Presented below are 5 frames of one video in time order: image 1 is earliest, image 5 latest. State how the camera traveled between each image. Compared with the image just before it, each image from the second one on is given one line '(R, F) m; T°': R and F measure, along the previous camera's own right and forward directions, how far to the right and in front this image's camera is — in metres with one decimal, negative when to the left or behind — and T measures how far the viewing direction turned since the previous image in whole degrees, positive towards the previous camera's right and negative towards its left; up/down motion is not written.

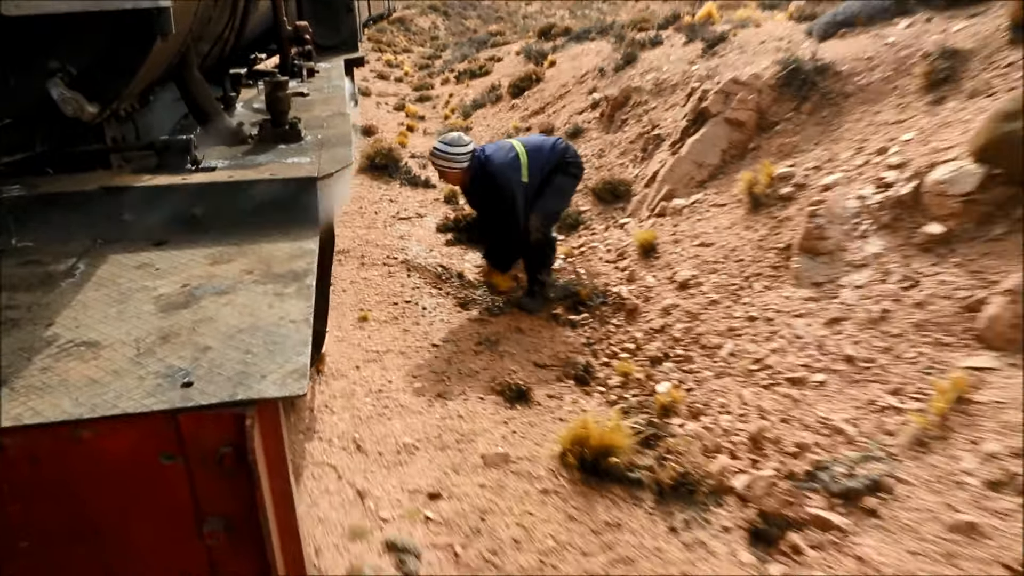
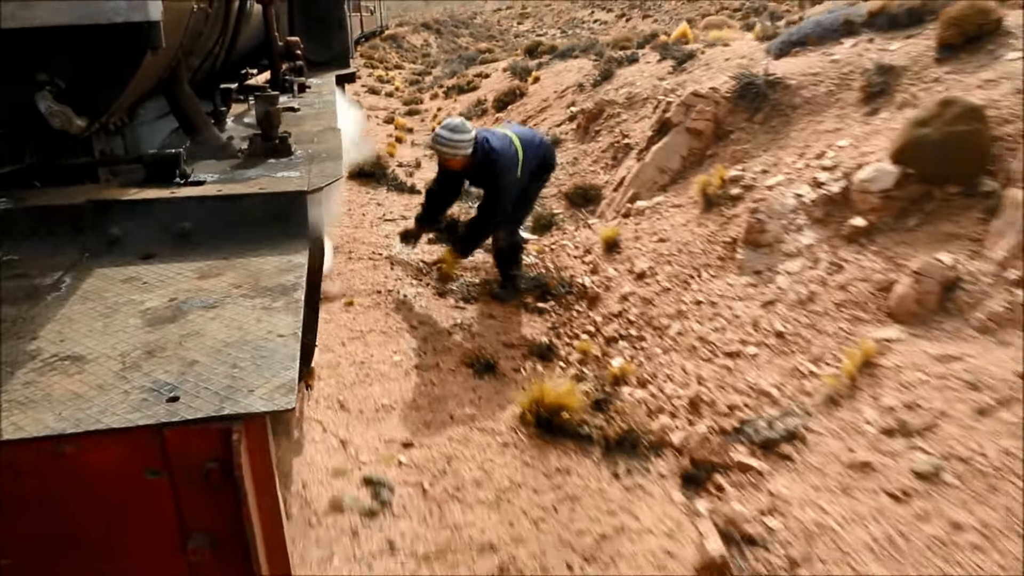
(+0.1, -0.5) m; +1°
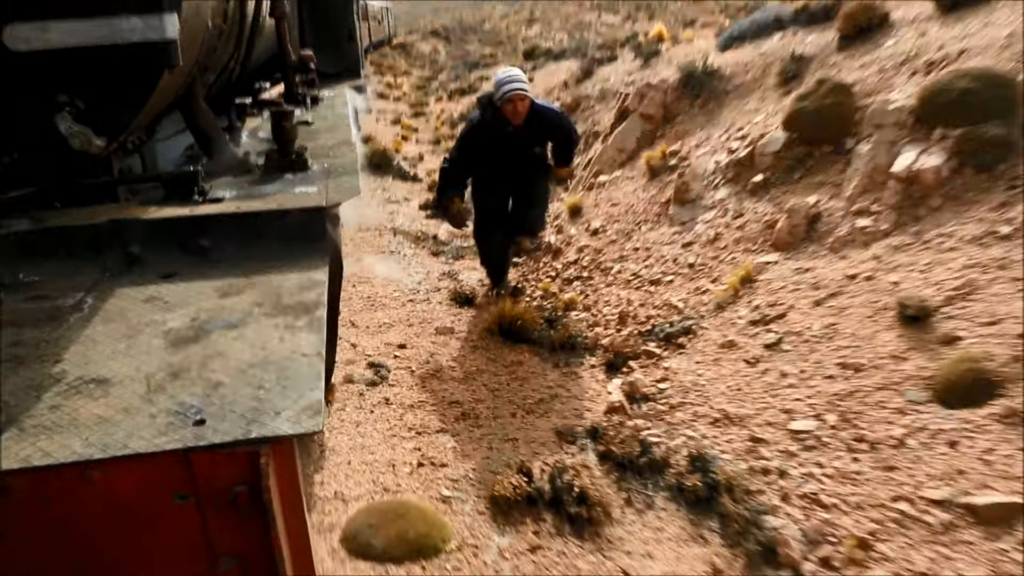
(+0.3, -1.4) m; -1°
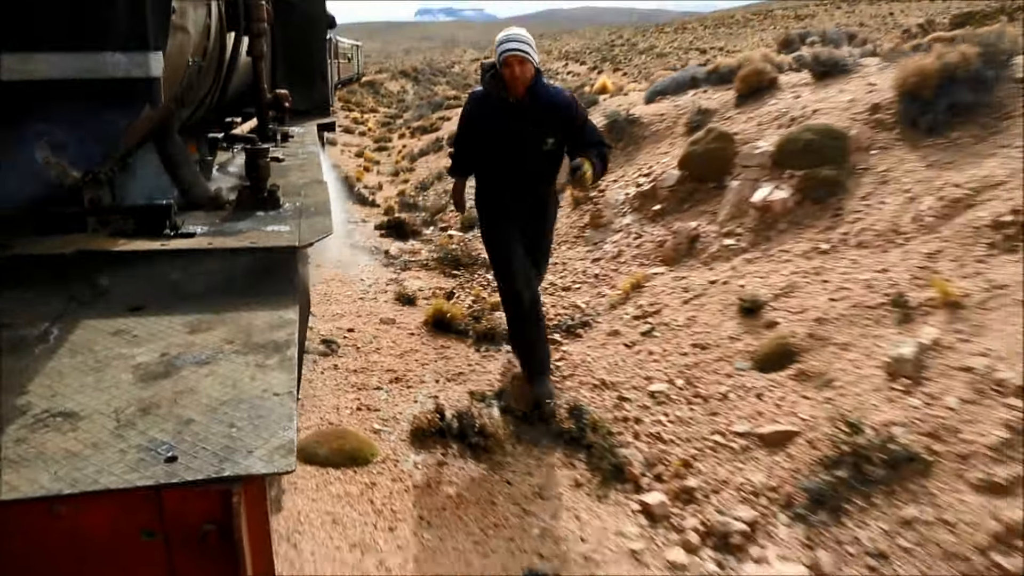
(+0.2, -1.2) m; +3°
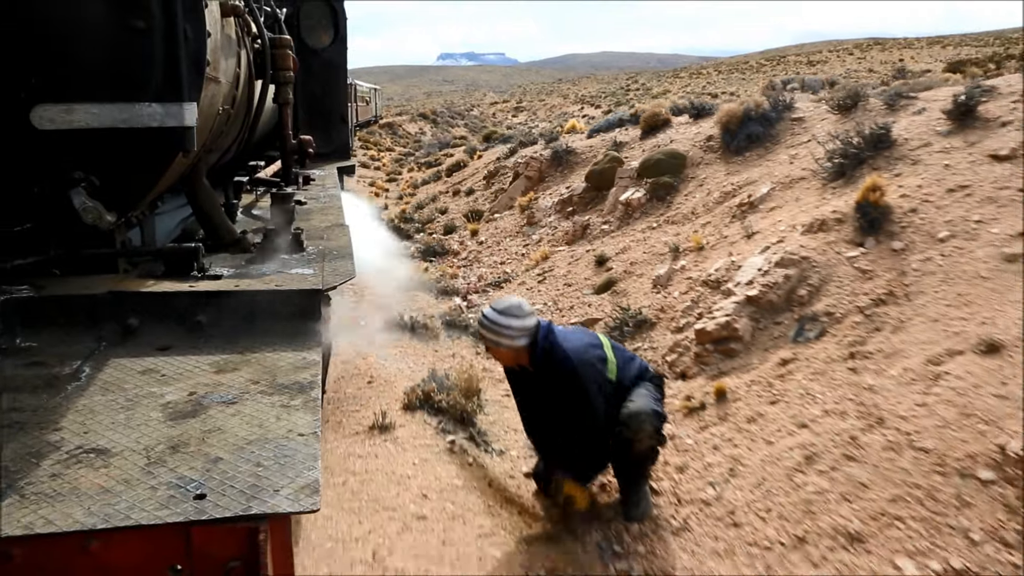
(+0.9, -3.2) m; -1°
